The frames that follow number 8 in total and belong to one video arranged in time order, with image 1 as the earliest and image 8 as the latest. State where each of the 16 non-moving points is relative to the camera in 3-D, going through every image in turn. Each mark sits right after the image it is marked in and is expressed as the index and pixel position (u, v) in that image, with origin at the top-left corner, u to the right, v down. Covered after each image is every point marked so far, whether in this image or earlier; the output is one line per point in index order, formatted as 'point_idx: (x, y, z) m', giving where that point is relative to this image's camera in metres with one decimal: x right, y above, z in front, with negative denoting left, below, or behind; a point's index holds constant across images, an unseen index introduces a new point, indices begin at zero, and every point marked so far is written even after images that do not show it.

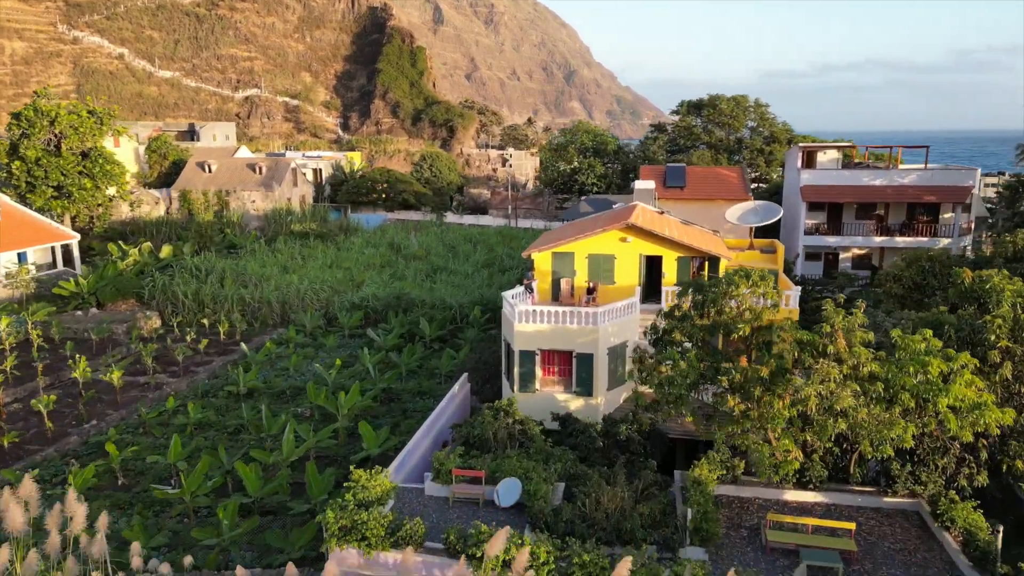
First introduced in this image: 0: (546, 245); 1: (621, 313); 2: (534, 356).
0: (+0.9, +1.1, +18.3) m
1: (+2.5, -0.6, +16.4) m
2: (+0.5, -1.6, +16.1) m
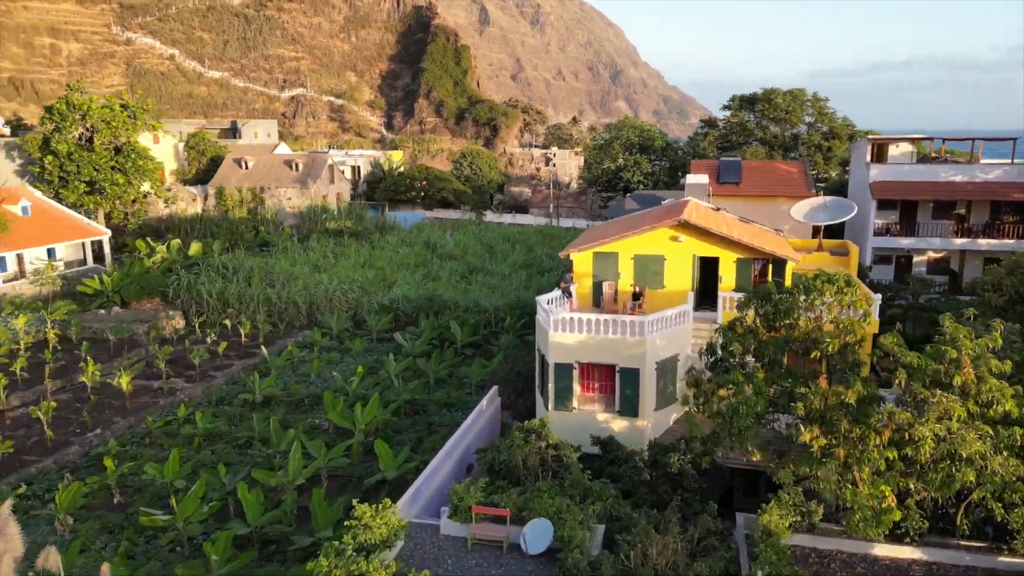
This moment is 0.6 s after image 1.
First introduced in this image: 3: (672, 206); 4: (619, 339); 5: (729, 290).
0: (+1.7, +1.0, +16.3) m
1: (+3.2, -0.7, +14.4) m
2: (+1.2, -1.6, +14.2) m
3: (+4.1, +2.1, +18.5) m
4: (+2.1, -1.0, +13.9) m
5: (+4.9, 0.0, +16.2) m
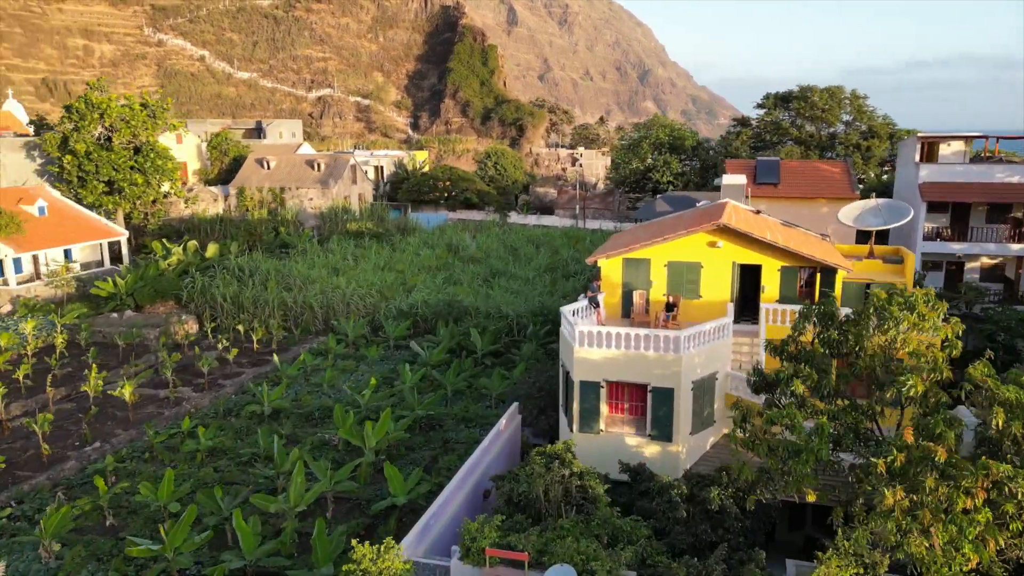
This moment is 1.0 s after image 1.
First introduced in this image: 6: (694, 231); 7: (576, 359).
0: (+2.2, +0.8, +15.1) m
1: (+3.6, -0.9, +13.1) m
2: (+1.6, -1.8, +13.0) m
3: (+4.7, +1.9, +17.2) m
4: (+2.4, -1.2, +12.6) m
5: (+5.3, -0.3, +14.8) m
6: (+3.7, +1.1, +14.6) m
7: (+1.1, -1.3, +13.0) m
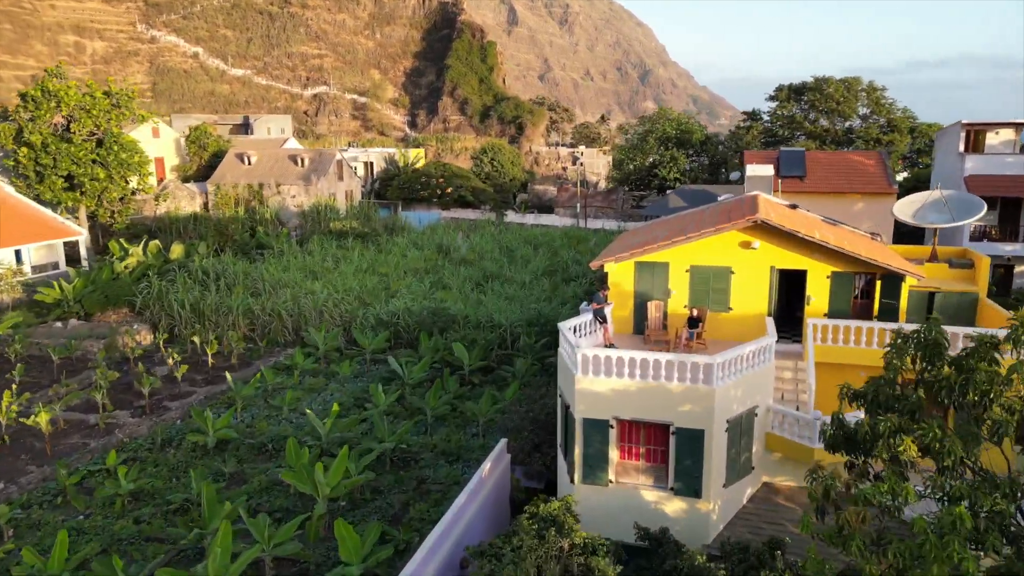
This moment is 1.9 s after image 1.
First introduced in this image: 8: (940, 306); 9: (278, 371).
0: (+2.0, +0.6, +12.3) m
1: (+3.4, -1.1, +10.3) m
2: (+1.3, -2.0, +10.2) m
3: (+4.5, +1.7, +14.4) m
4: (+2.2, -1.4, +9.9) m
5: (+5.1, -0.4, +12.0) m
6: (+3.5, +1.0, +11.8) m
7: (+0.9, -1.5, +10.3) m
8: (+7.7, -0.3, +13.0) m
9: (-6.4, -2.3, +19.8) m
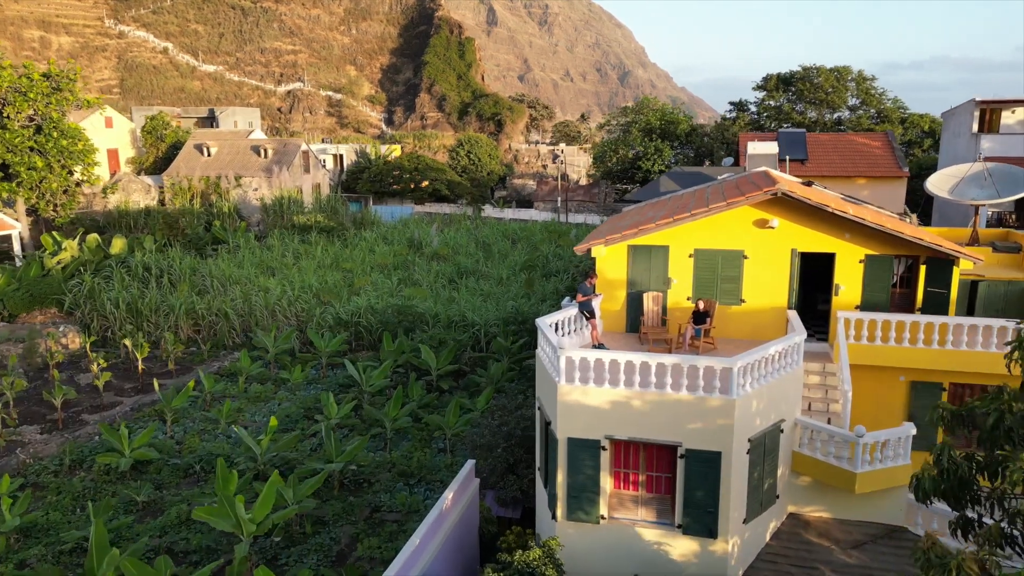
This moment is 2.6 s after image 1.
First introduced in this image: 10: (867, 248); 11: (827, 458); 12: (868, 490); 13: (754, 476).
0: (+1.5, +0.8, +10.2) m
1: (+3.0, -0.9, +8.2) m
2: (+0.9, -1.8, +8.0) m
3: (+4.0, +1.9, +12.3) m
4: (+1.8, -1.2, +7.7) m
5: (+4.7, -0.3, +10.0) m
6: (+3.0, +1.1, +9.7) m
7: (+0.5, -1.3, +8.1) m
8: (+7.2, -0.1, +11.1) m
9: (-7.0, -2.2, +17.4) m
10: (+4.8, +0.5, +9.8) m
11: (+3.7, -2.0, +8.5) m
12: (+4.1, -2.3, +8.3) m
13: (+2.7, -2.1, +8.1) m
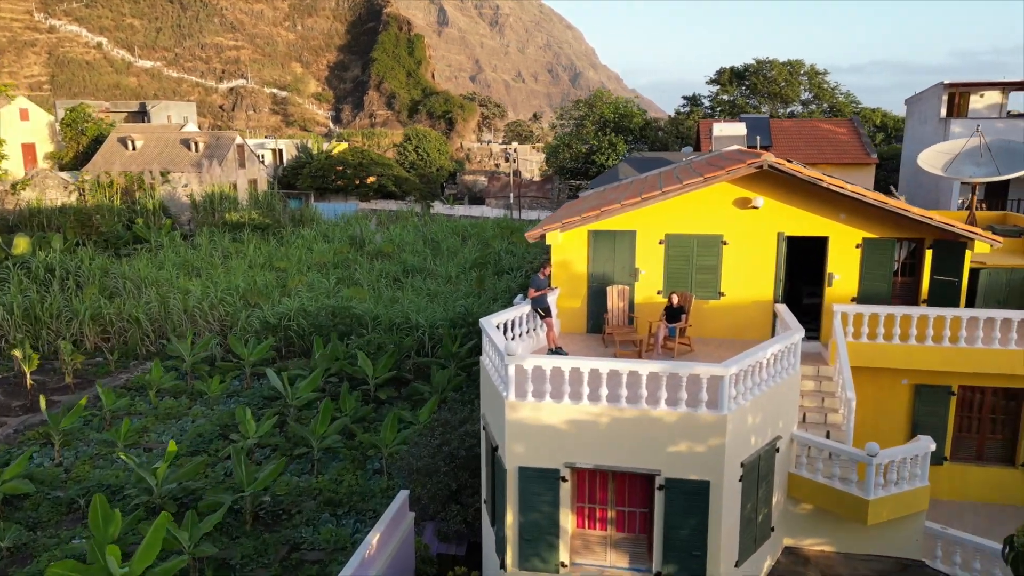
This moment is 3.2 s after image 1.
0: (+0.8, +0.9, +8.6) m
1: (+2.4, -0.8, +6.7) m
2: (+0.4, -1.8, +6.4) m
3: (+3.1, +2.0, +10.9) m
4: (+1.3, -1.1, +6.2) m
5: (+4.0, -0.1, +8.6) m
6: (+2.3, +1.2, +8.2) m
7: (0.0, -1.2, +6.4) m
8: (+6.5, 0.0, +9.8) m
9: (-8.2, -2.2, +15.3) m
10: (+4.1, +0.7, +8.4) m
11: (+3.1, -1.9, +7.1) m
12: (+3.5, -2.2, +6.9) m
13: (+2.2, -2.0, +6.6) m
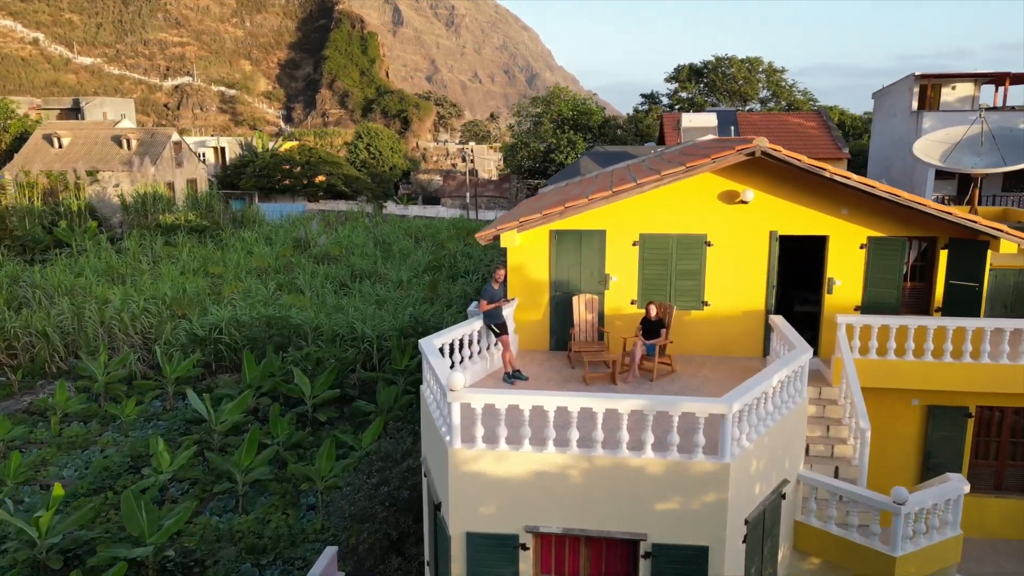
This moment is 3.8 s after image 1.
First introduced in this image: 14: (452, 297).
0: (+0.3, +0.7, +7.2) m
1: (+2.0, -0.9, +5.4) m
2: (0.0, -1.9, +5.0) m
3: (+2.4, +1.9, +9.7) m
4: (+0.9, -1.2, +4.8) m
5: (+3.4, -0.2, +7.4) m
6: (+1.8, +1.2, +7.0) m
7: (-0.4, -1.3, +5.0) m
8: (+5.9, 0.0, +8.8) m
9: (-9.0, -2.4, +13.4) m
10: (+3.6, +0.6, +7.2) m
11: (+2.7, -2.0, +5.9) m
12: (+3.1, -2.3, +5.7) m
13: (+1.8, -2.1, +5.3) m
14: (-1.6, -0.2, +18.5) m
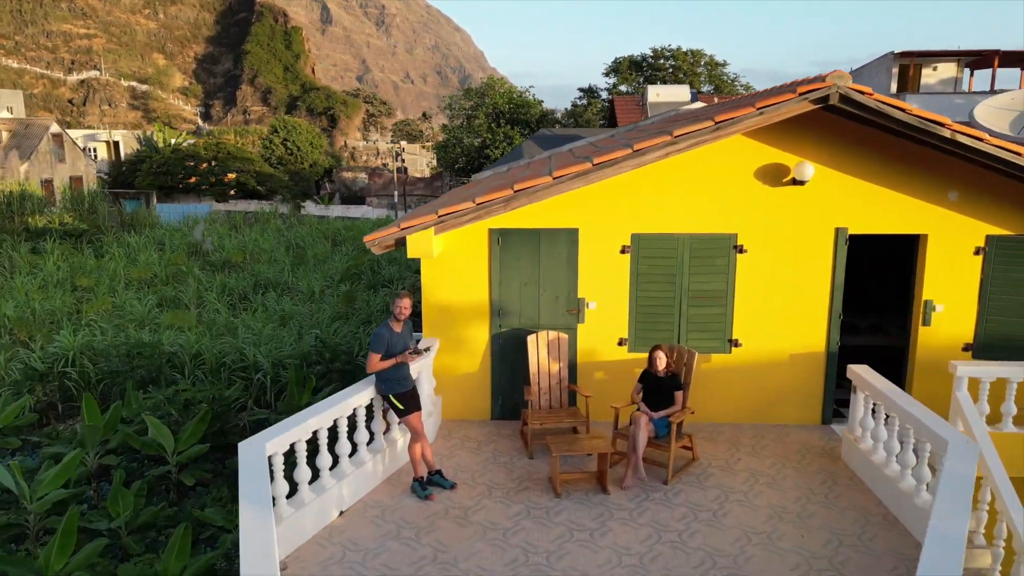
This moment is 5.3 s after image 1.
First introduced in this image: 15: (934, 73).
0: (-0.3, +0.5, +4.3) m
1: (+1.6, -1.1, +2.7) m
2: (-0.3, -2.1, +2.1) m
3: (+1.6, +1.7, +6.9) m
4: (+0.6, -1.4, +2.0) m
5: (+2.9, -0.4, +4.8) m
6: (+1.3, +1.0, +4.2) m
7: (-0.7, -1.6, +2.1) m
8: (+5.2, -0.2, +6.4) m
9: (-10.0, -2.8, +9.6) m
10: (+3.0, +0.4, +4.6) m
11: (+2.3, -2.2, +3.2) m
12: (+2.8, -2.5, +3.0) m
13: (+1.5, -2.3, +2.6) m
14: (-3.1, -0.5, +15.4) m
15: (+9.7, +5.0, +16.6) m
